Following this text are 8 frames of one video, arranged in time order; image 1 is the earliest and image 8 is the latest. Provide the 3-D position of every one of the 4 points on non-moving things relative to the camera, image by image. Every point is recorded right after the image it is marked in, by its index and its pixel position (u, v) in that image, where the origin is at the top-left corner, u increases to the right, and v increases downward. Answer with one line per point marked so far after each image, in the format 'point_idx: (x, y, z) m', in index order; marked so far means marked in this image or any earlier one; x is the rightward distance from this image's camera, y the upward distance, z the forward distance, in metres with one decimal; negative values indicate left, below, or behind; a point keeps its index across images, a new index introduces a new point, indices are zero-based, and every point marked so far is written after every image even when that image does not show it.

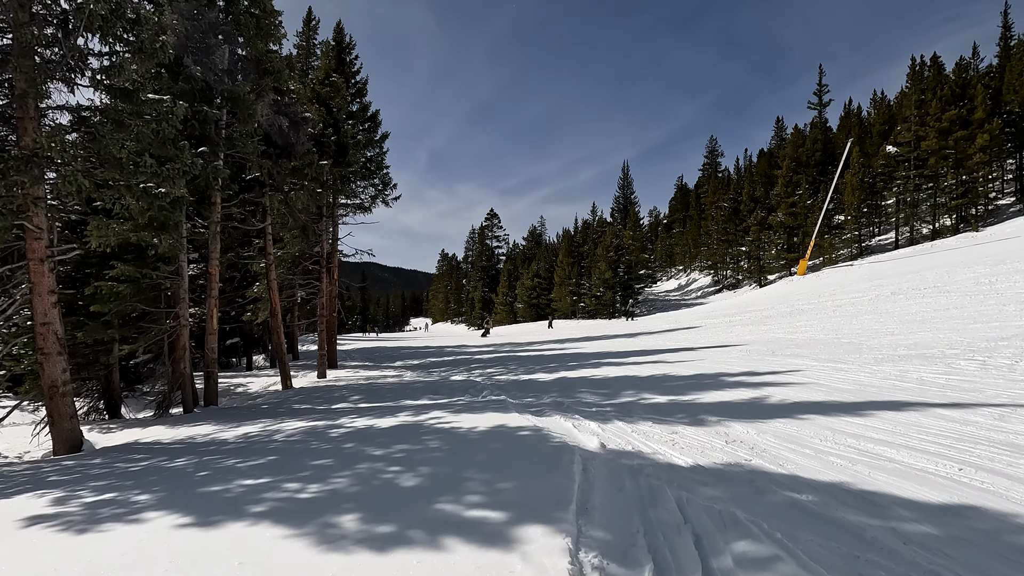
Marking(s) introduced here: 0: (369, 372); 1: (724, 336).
0: (-4.0, -2.4, +15.1) m
1: (+5.6, -1.3, +14.1) m
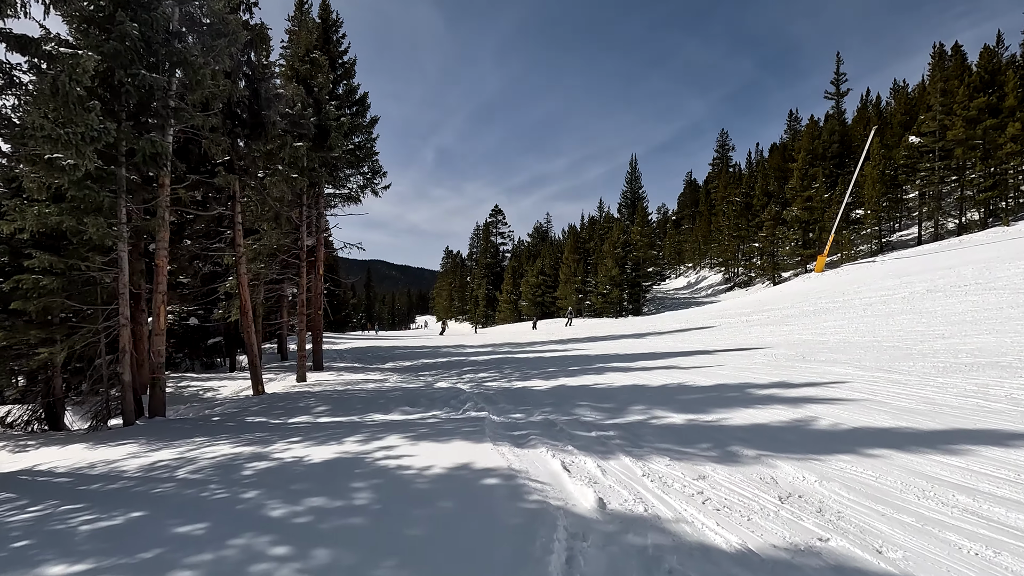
0: (-4.1, -2.3, +13.9) m
1: (+5.5, -1.2, +12.8) m
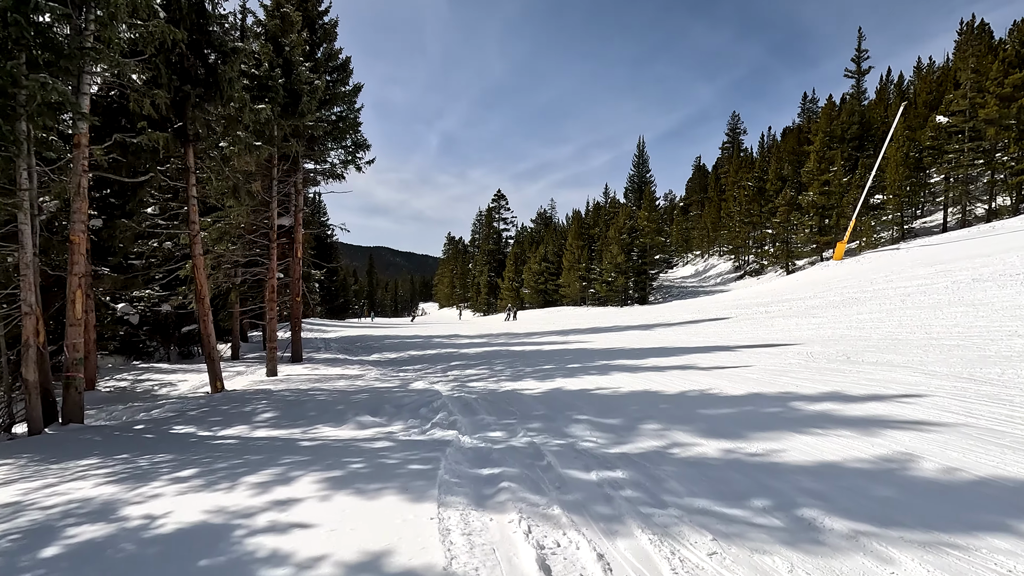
0: (-4.3, -1.9, +12.5) m
1: (+5.3, -0.9, +11.3) m
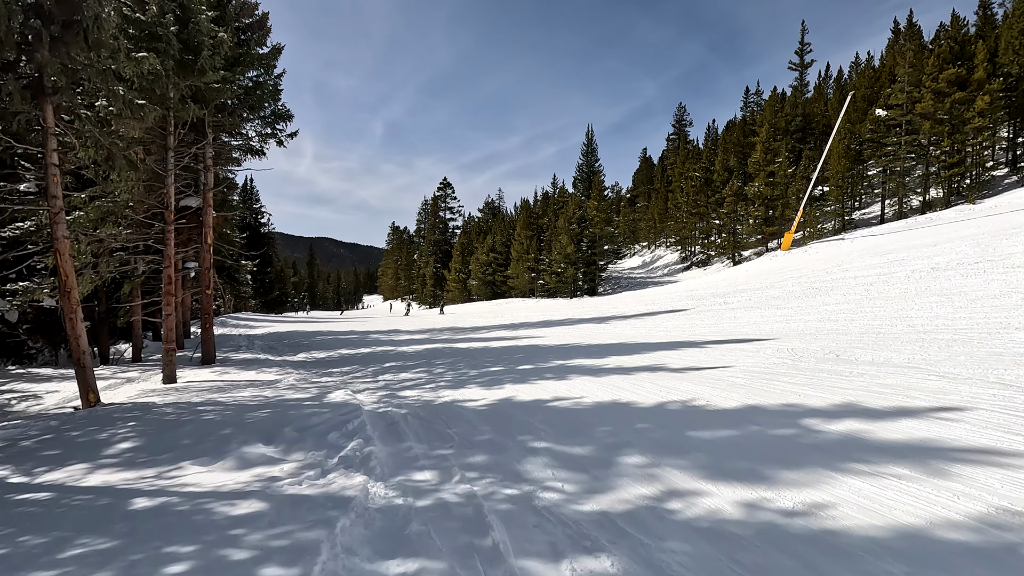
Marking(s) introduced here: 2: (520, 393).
0: (-5.4, -1.7, +10.7) m
1: (+4.2, -0.7, +10.4) m
2: (+0.1, -1.2, +6.4) m
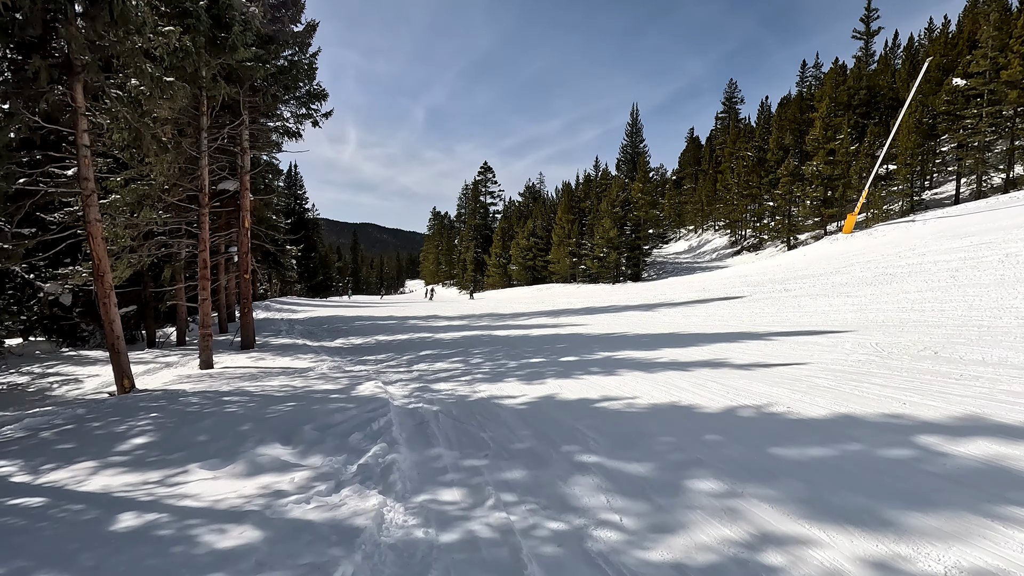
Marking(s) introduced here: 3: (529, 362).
0: (-4.6, -1.4, +10.5) m
1: (+5.0, -0.5, +9.4) m
2: (+0.5, -1.1, +5.7) m
3: (+0.2, -1.1, +7.7) m
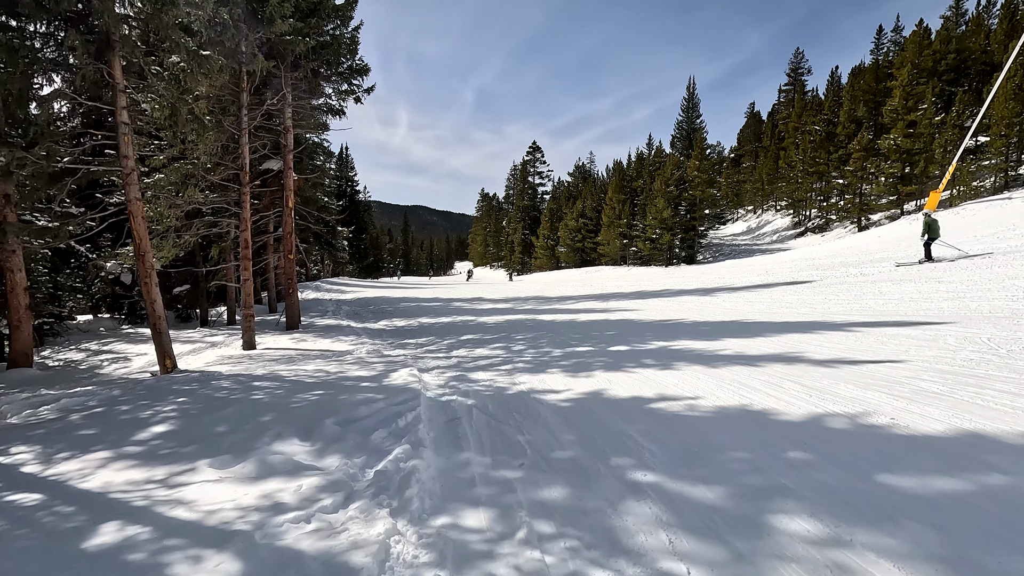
0: (-3.8, -1.1, +10.4) m
1: (+5.7, -0.2, +8.4) m
2: (+1.0, -0.9, +5.1) m
3: (+0.8, -0.8, +7.1) m
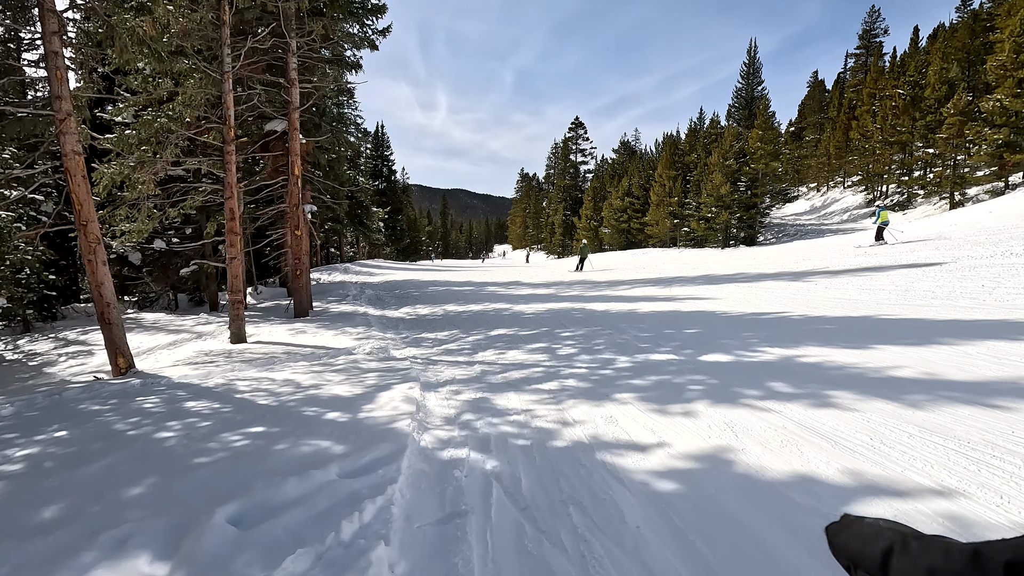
0: (-3.1, -0.8, +8.5) m
1: (+6.2, -0.1, +5.8) m
2: (+1.2, -0.8, +2.9) m
3: (+1.3, -0.7, +4.9) m
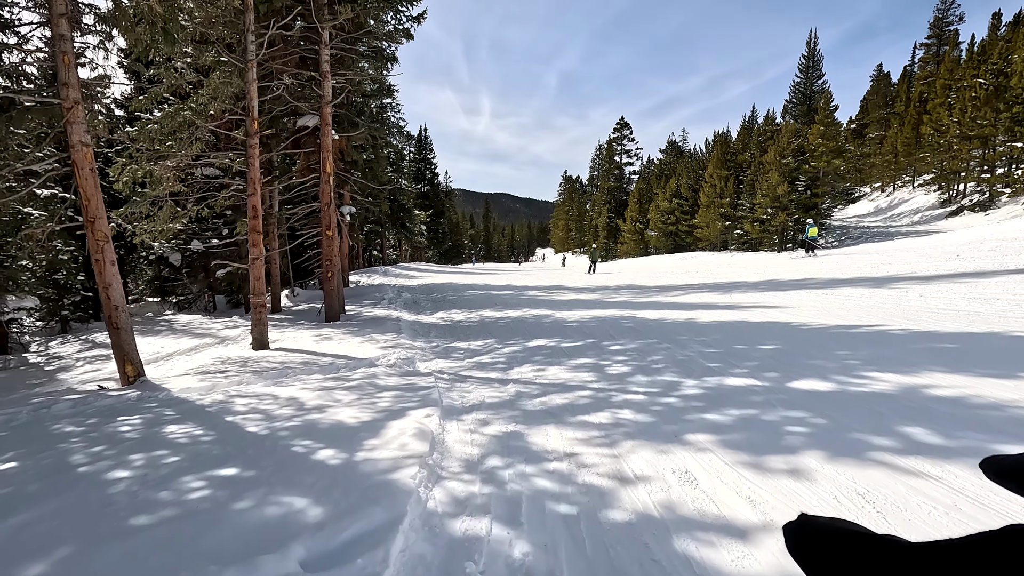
0: (-2.5, -0.8, +7.9) m
1: (+6.6, -0.2, +4.4) m
2: (+1.4, -0.9, +2.0) m
3: (+1.6, -0.7, +3.9) m
